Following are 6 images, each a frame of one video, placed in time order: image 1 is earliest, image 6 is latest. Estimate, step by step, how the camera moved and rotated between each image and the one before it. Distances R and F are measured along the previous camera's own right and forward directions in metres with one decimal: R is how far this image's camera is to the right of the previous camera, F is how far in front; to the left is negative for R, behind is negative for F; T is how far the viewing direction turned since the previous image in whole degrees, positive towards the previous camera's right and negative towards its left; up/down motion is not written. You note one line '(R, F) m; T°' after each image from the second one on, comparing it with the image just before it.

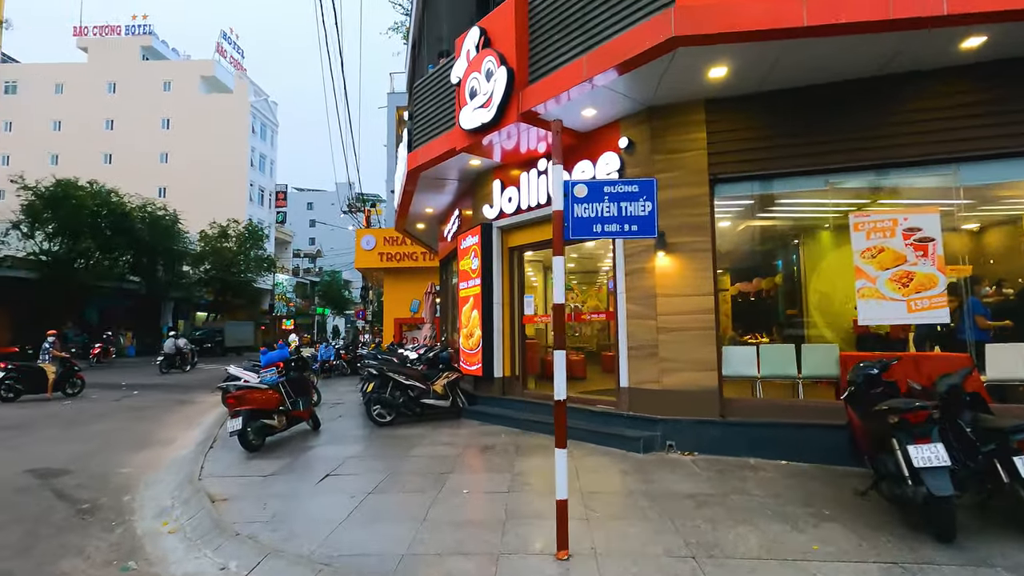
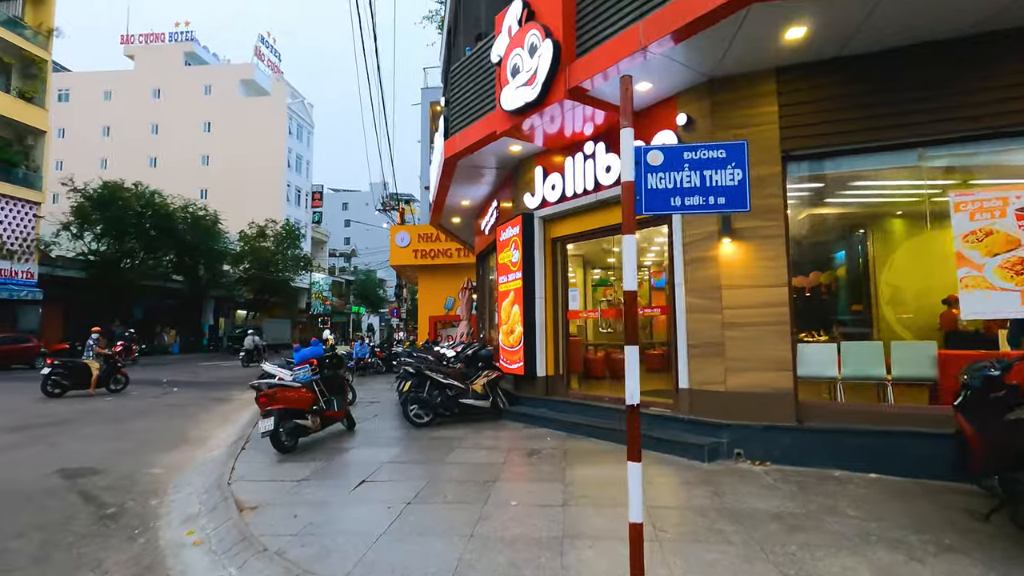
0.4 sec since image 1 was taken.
(-0.2, +0.5) m; -3°
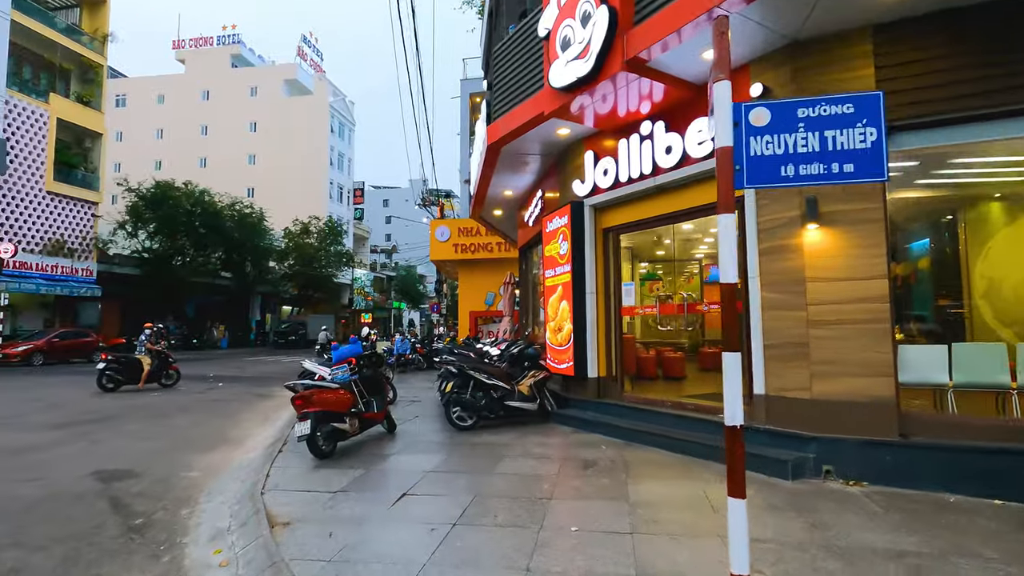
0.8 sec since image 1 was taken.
(-0.1, +0.6) m; -4°
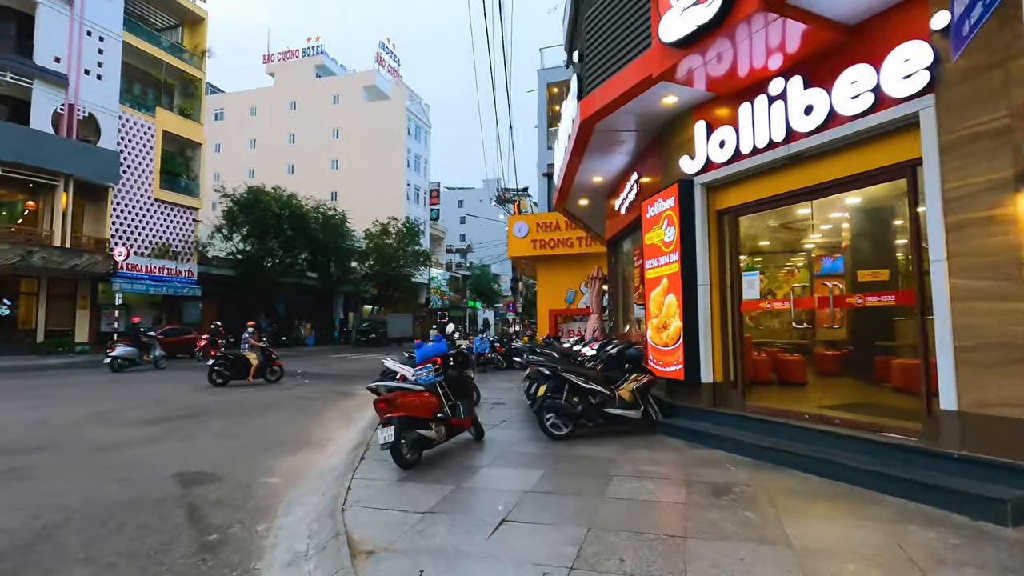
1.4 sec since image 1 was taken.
(-0.4, +0.8) m; -8°
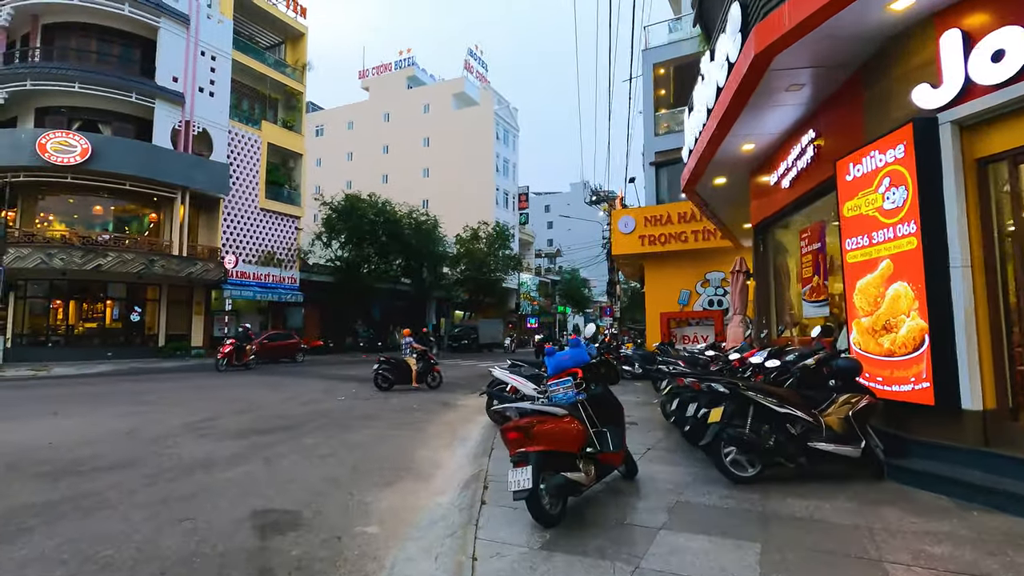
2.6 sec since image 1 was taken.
(-0.7, +1.6) m; -9°
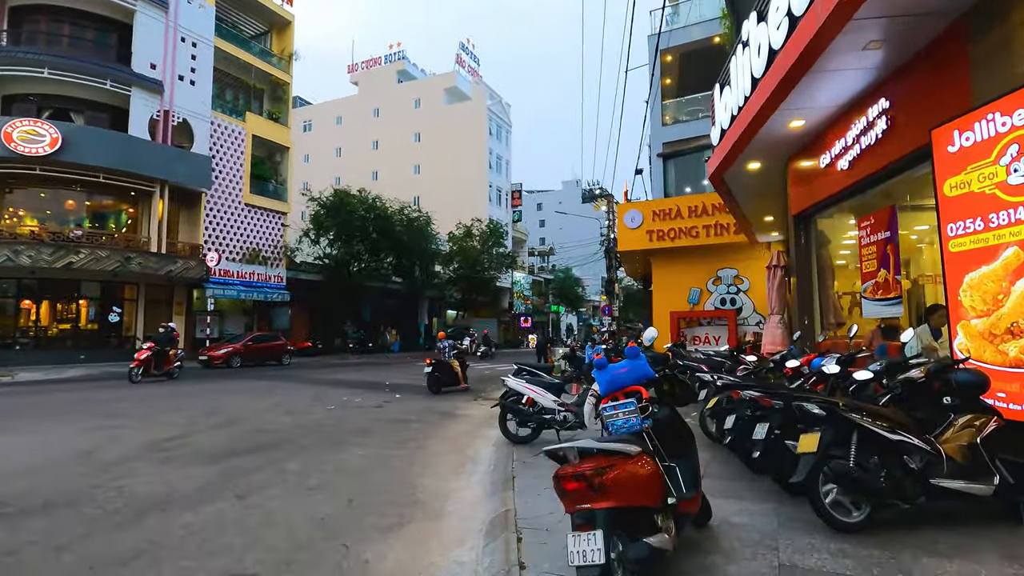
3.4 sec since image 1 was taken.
(-0.4, +1.1) m; +1°
